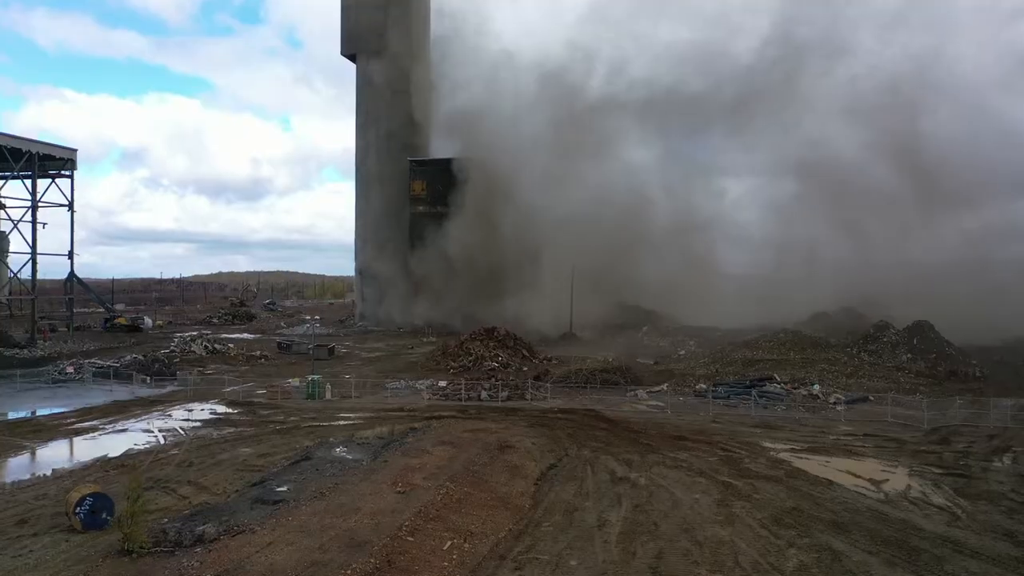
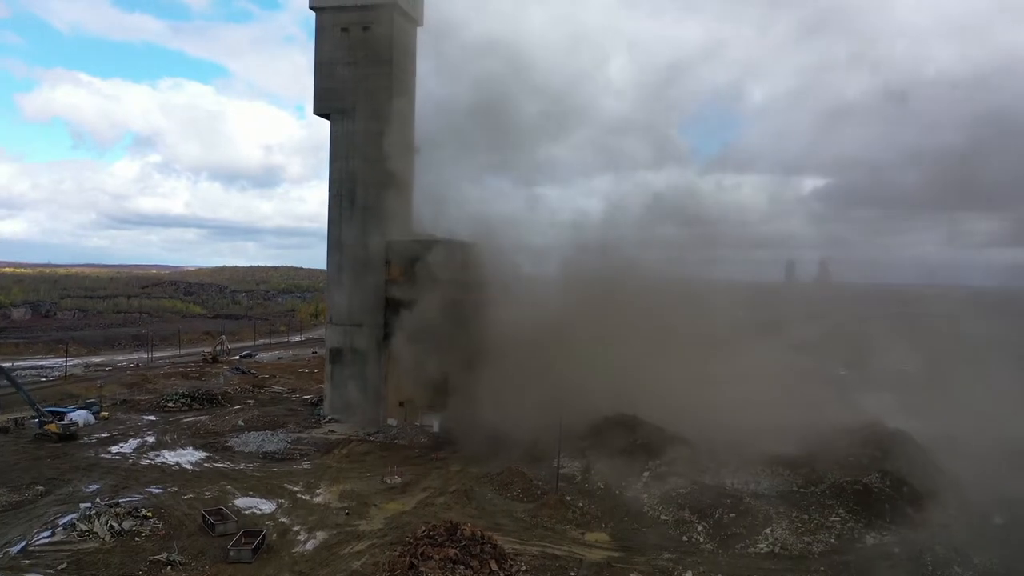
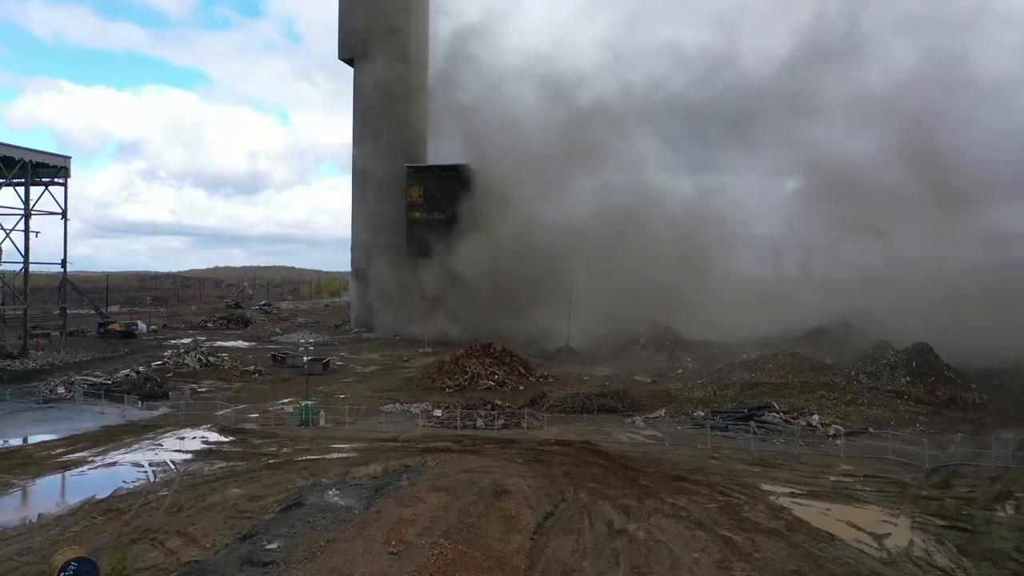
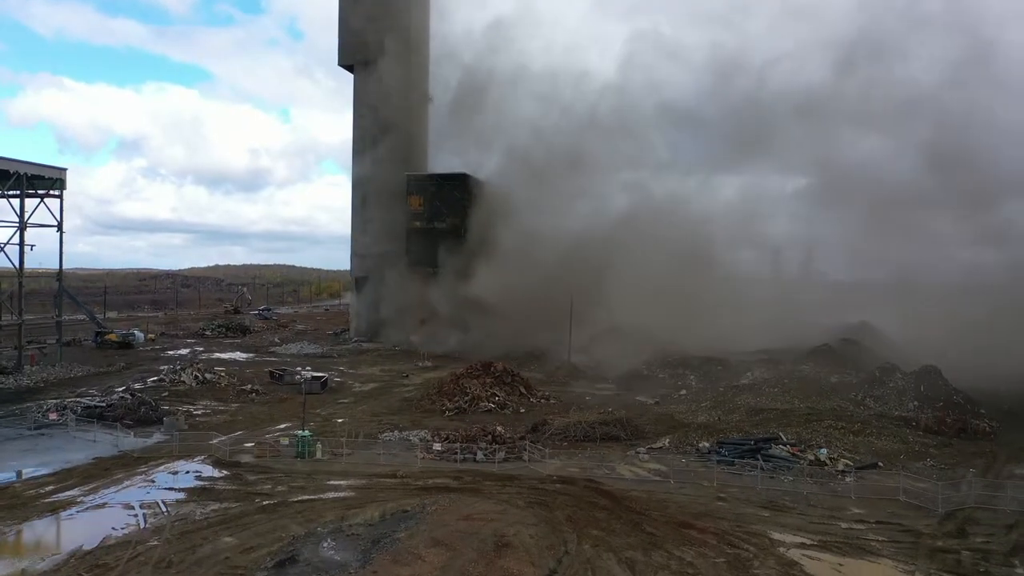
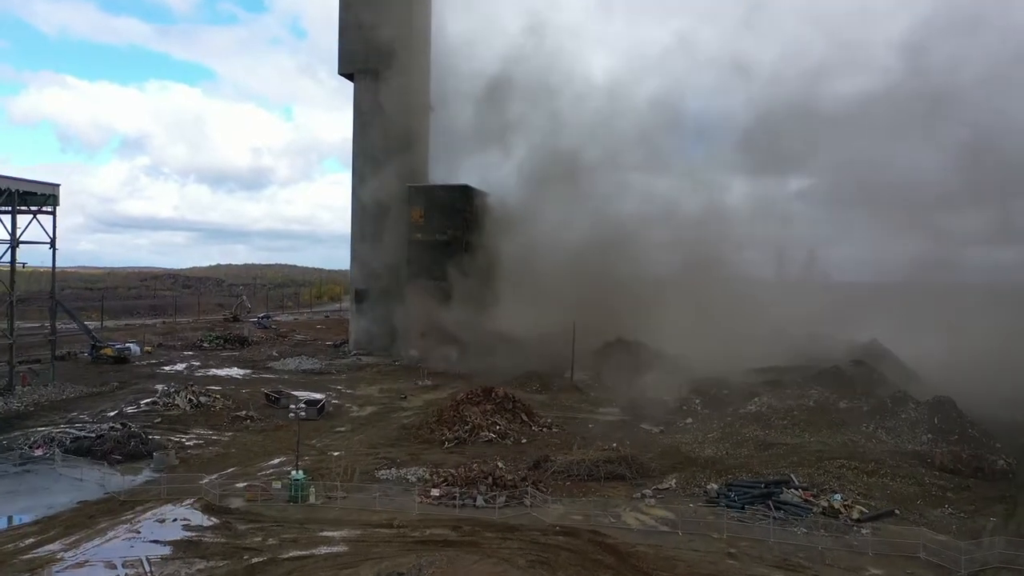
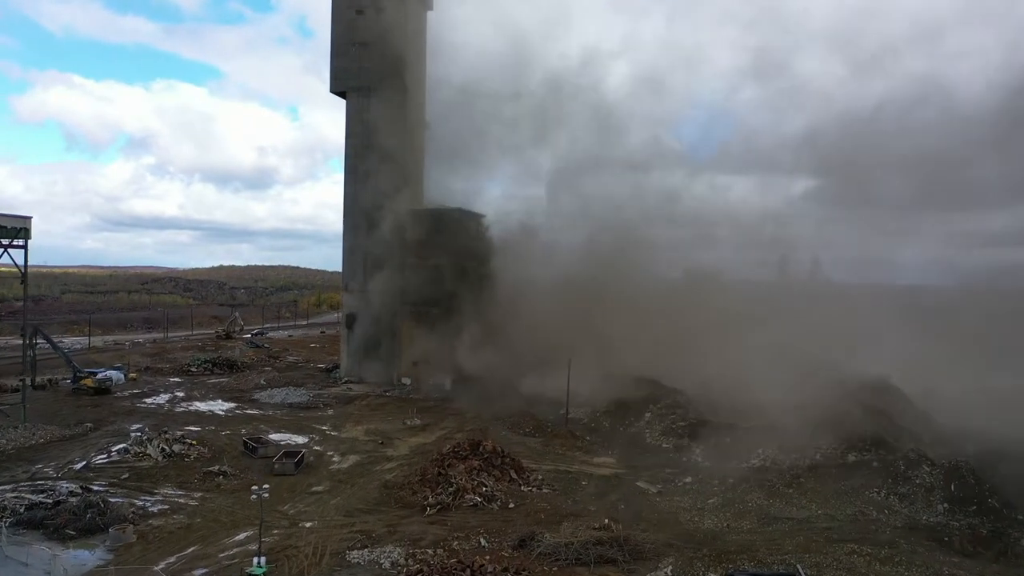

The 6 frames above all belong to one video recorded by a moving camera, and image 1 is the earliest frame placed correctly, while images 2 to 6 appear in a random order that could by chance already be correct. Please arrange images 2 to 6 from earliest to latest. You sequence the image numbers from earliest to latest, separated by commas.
3, 4, 5, 6, 2
